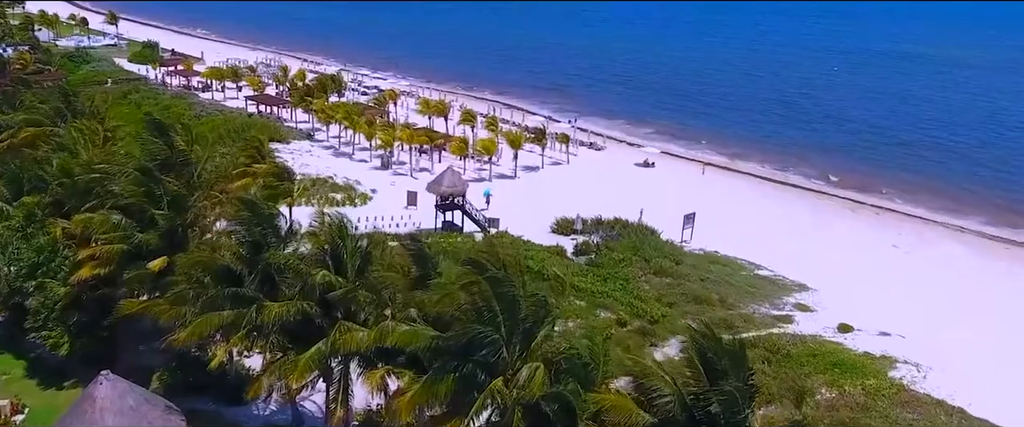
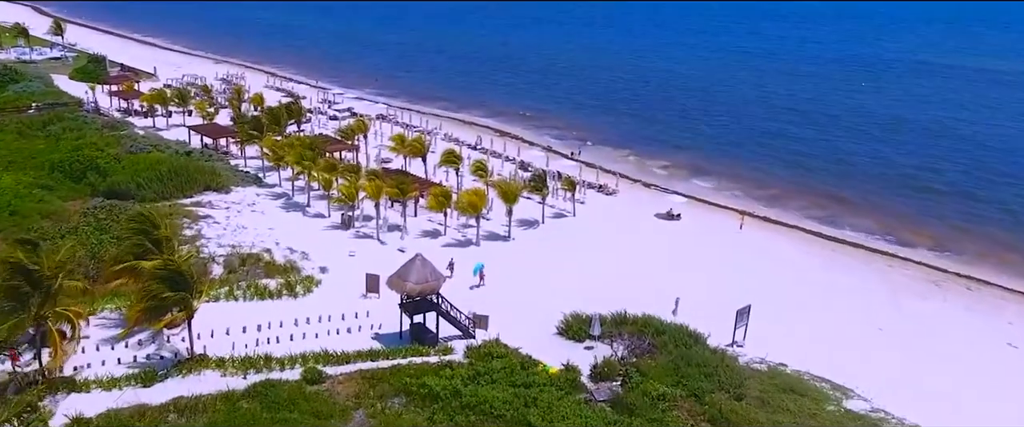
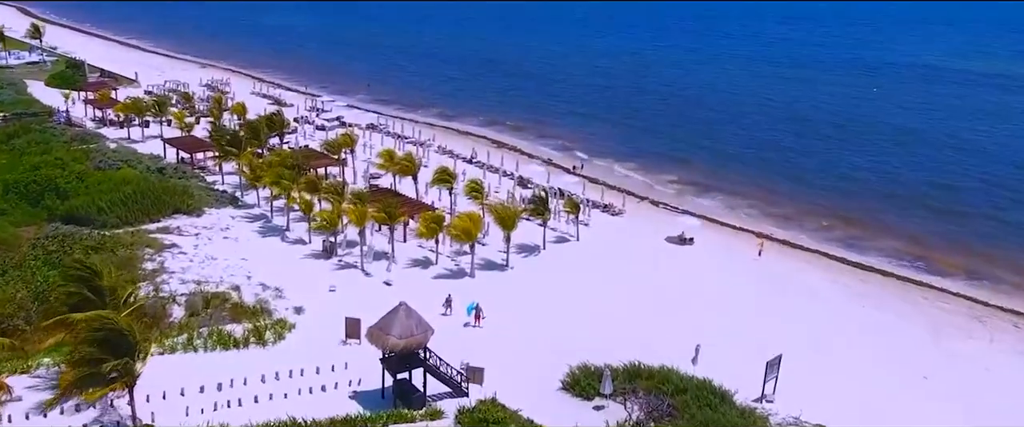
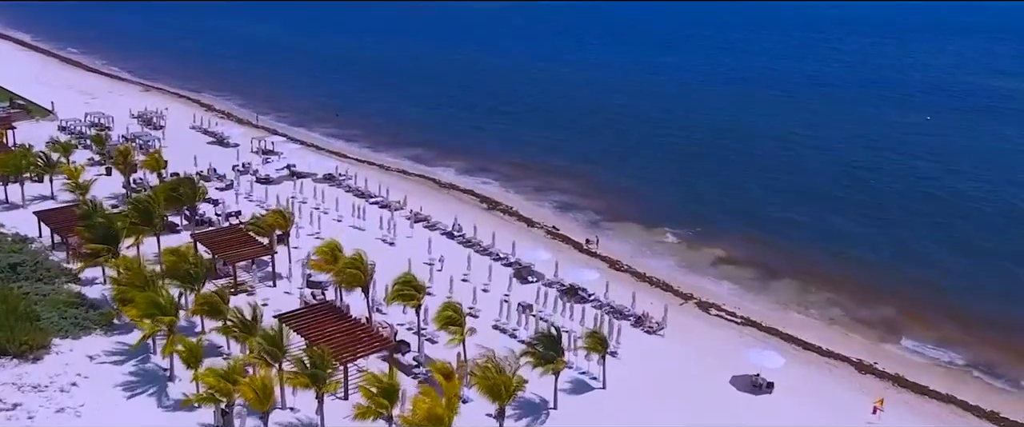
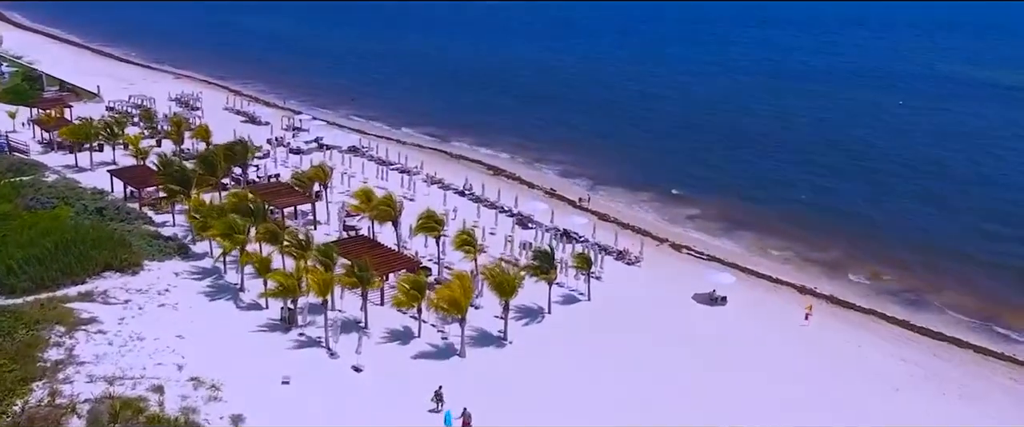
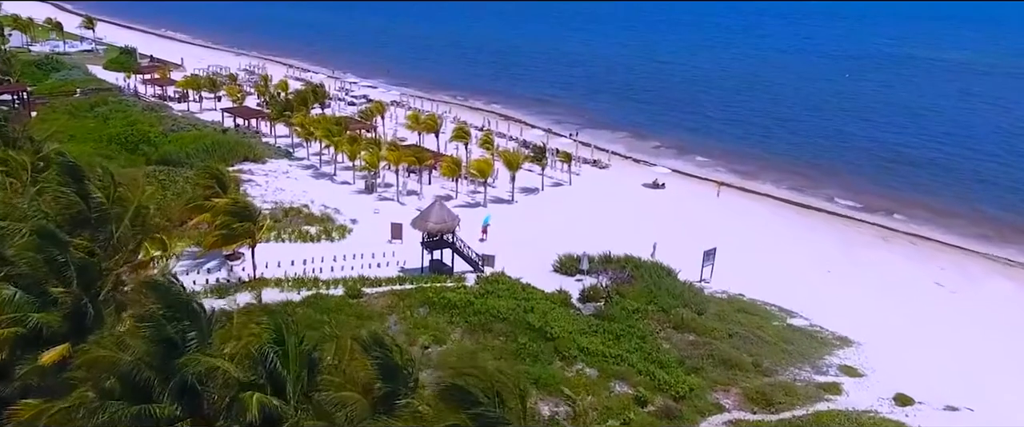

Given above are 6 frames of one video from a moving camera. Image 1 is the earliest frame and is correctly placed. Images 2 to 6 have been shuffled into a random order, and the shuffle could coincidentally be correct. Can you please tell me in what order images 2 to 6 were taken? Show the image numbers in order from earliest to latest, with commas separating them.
6, 2, 3, 5, 4
